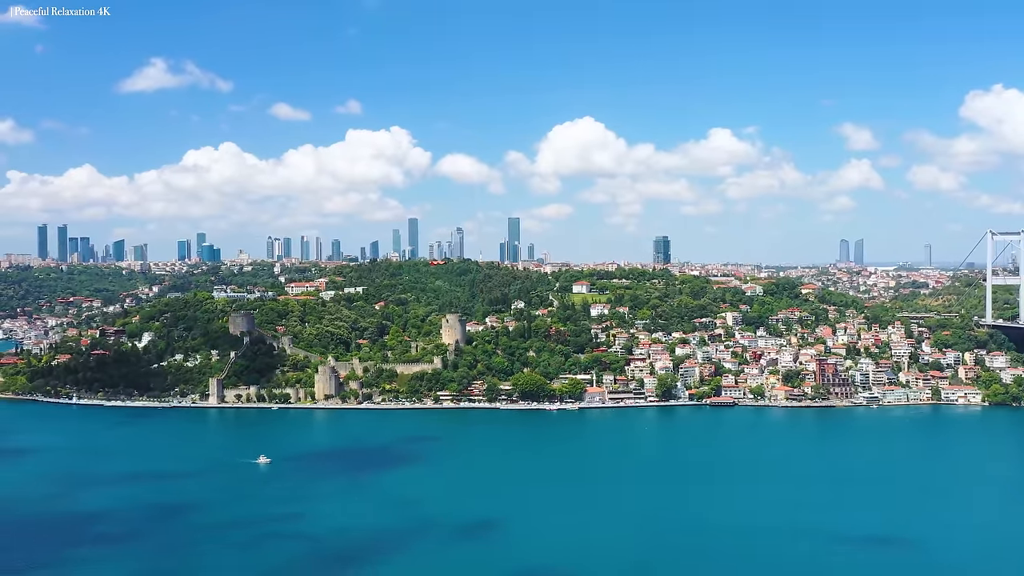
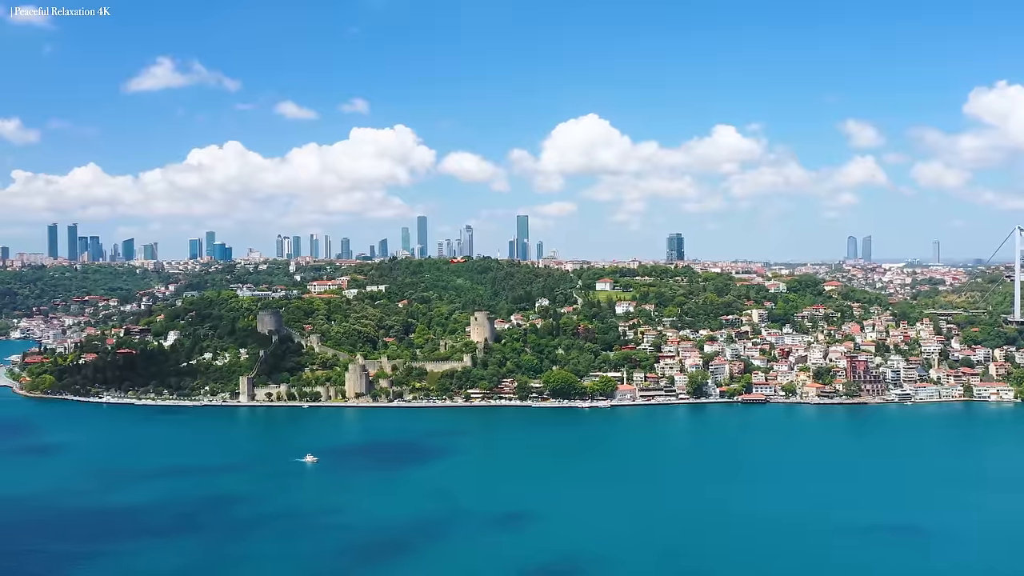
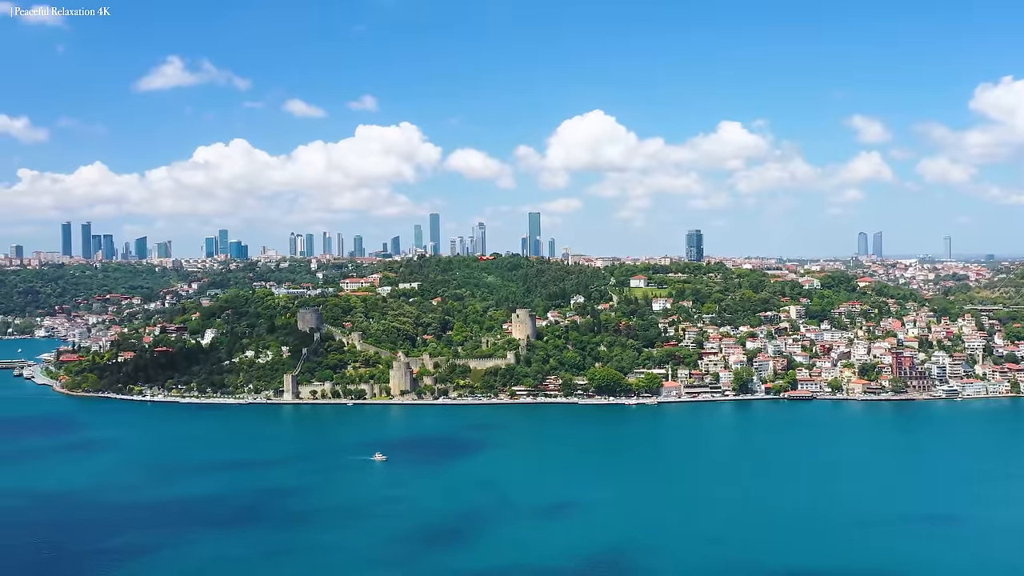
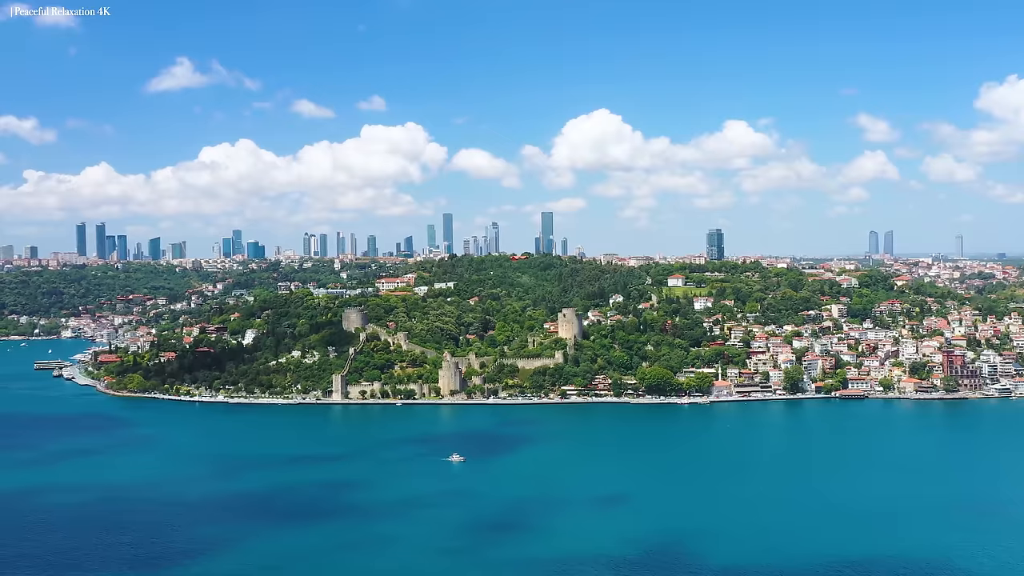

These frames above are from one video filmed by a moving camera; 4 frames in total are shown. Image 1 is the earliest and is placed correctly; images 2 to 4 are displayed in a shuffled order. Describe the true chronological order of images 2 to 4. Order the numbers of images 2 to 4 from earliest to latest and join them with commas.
2, 3, 4
